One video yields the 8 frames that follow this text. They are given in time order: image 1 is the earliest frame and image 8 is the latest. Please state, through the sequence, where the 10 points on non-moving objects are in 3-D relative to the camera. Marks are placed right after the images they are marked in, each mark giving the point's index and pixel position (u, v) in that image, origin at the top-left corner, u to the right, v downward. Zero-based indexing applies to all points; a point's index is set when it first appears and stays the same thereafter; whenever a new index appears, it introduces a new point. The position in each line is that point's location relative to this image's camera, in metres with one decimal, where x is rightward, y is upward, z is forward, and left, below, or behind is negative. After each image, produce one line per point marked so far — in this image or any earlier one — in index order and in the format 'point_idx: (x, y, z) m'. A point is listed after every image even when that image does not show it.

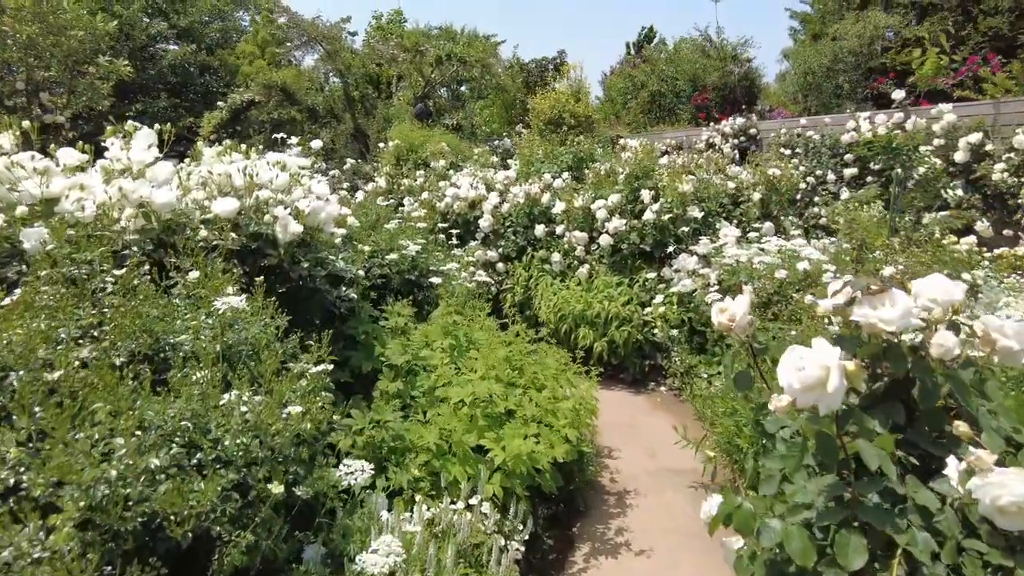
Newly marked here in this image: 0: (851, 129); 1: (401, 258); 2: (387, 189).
0: (+4.5, +2.1, +8.7) m
1: (-0.8, +0.2, +4.6) m
2: (-1.5, +1.2, +8.0) m
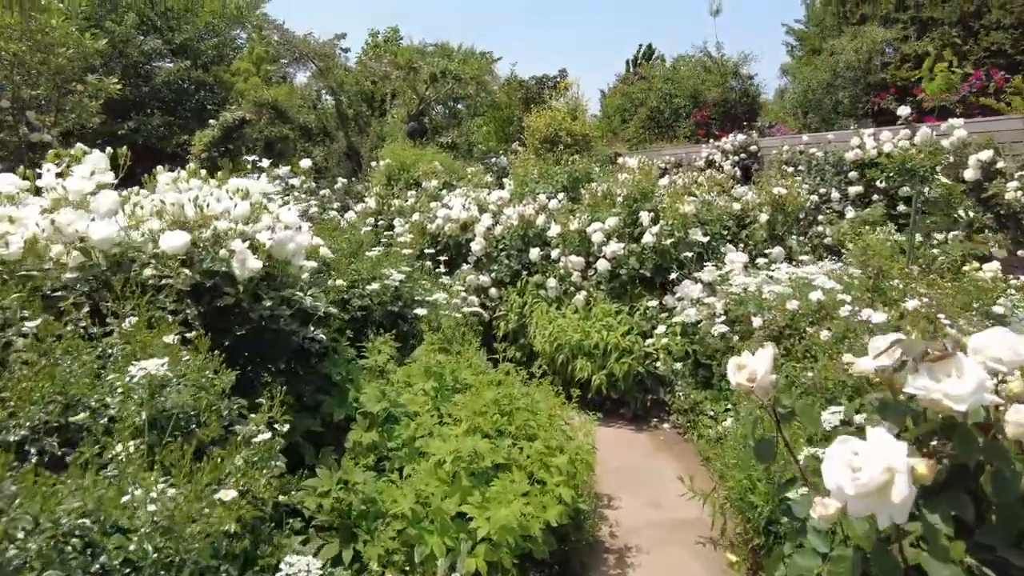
0: (+4.4, +1.8, +8.4) m
1: (-0.9, 0.0, +4.2) m
2: (-1.6, +0.9, +7.7) m
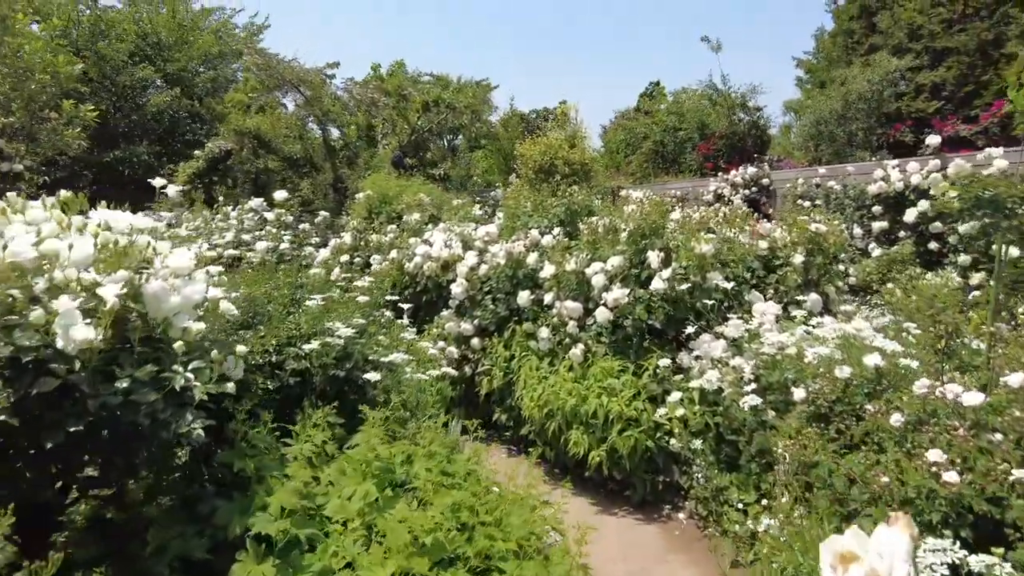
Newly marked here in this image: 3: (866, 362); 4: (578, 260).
0: (+4.3, +1.3, +7.6) m
1: (-1.0, -0.3, +3.4) m
2: (-1.7, +0.4, +6.9) m
3: (+1.8, -0.4, +3.2) m
4: (+0.5, +0.2, +4.8) m
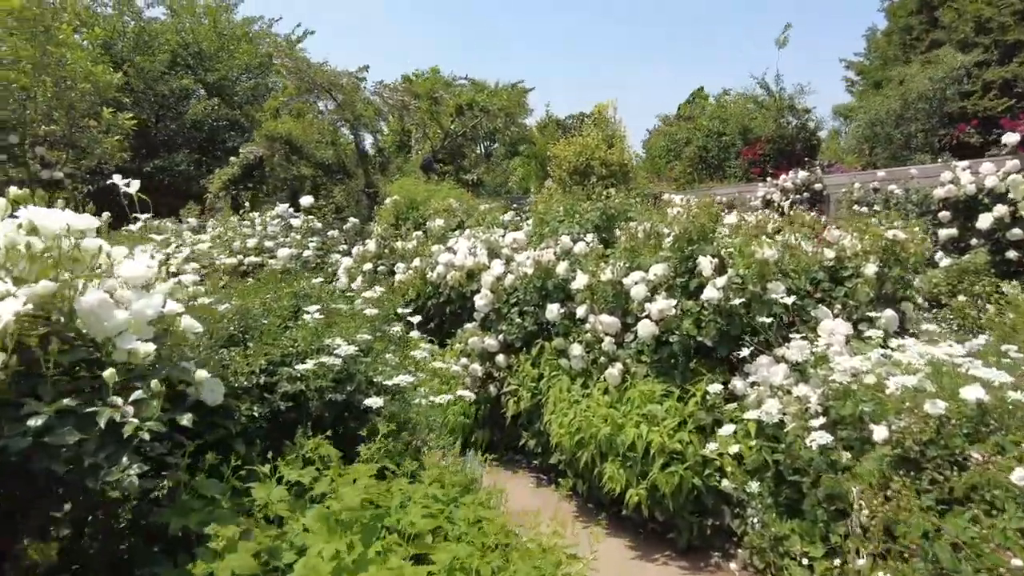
0: (+4.7, +1.1, +6.9) m
1: (-0.9, -0.4, +3.0) m
2: (-1.4, +0.4, +6.5) m
3: (+1.8, -0.4, +2.6) m
4: (+0.7, +0.1, +4.3) m
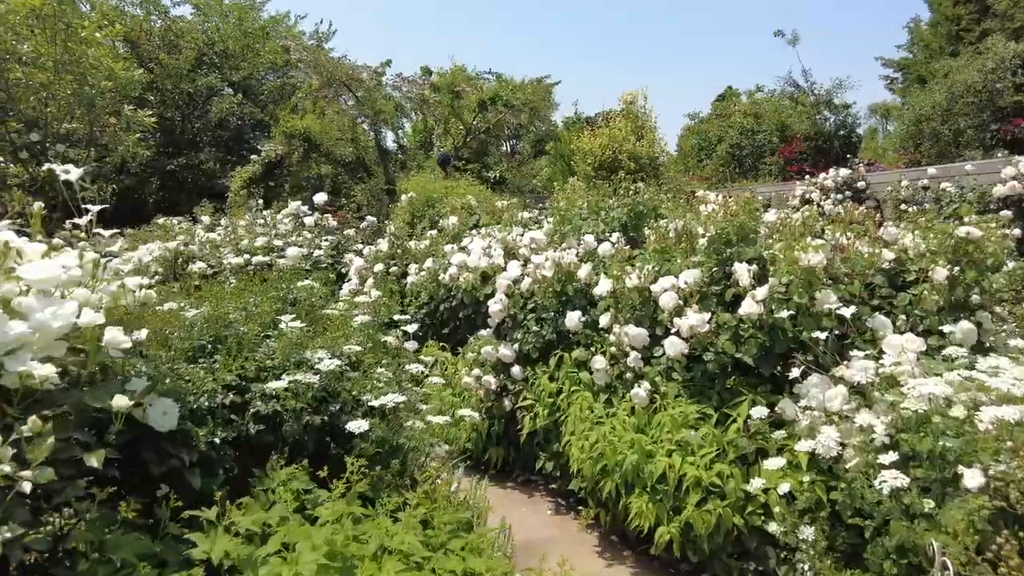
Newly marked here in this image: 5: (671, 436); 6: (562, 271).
0: (+4.9, +1.1, +6.2) m
1: (-0.8, -0.4, +2.6) m
2: (-1.2, +0.3, +6.2) m
3: (+1.9, -0.5, +2.1) m
4: (+0.8, +0.1, +3.8) m
5: (+0.8, -0.7, +3.2) m
6: (+0.3, +0.1, +4.3) m
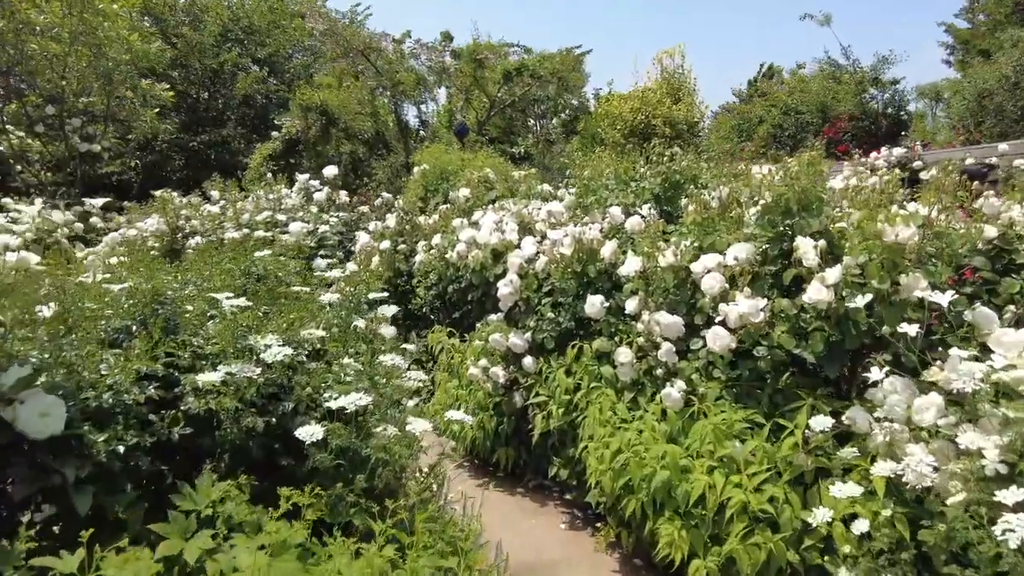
0: (+5.1, +1.2, +5.4) m
1: (-0.9, -0.3, +2.0) m
2: (-1.0, +0.5, +5.6) m
3: (+1.8, -0.4, +1.5) m
4: (+0.8, +0.2, +3.2) m
5: (+0.8, -0.6, +2.6) m
6: (+0.4, +0.2, +3.7) m
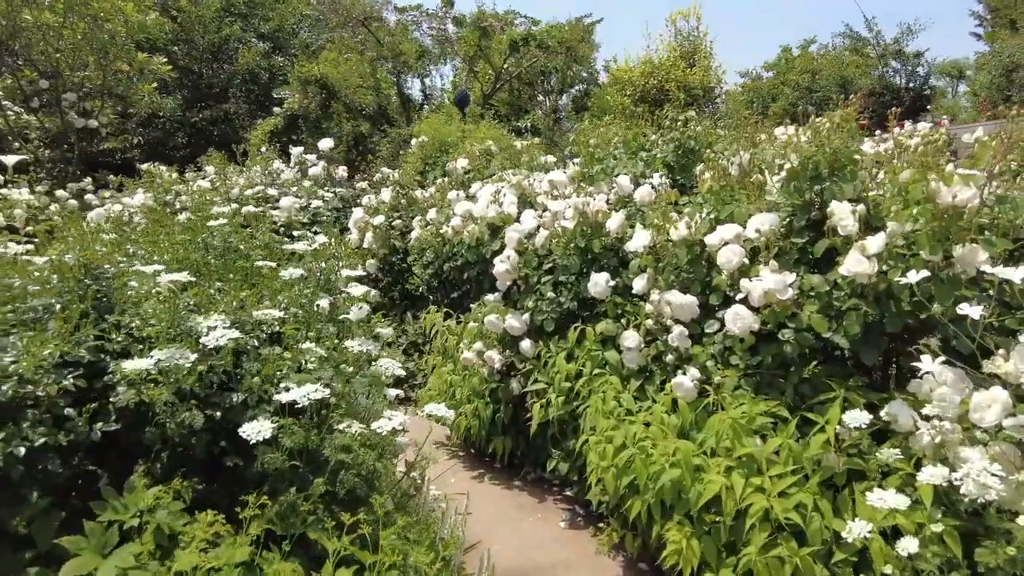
0: (+5.1, +1.3, +5.0) m
1: (-0.9, -0.2, +1.7) m
2: (-1.0, +0.7, +5.3) m
3: (+1.8, -0.4, +1.1) m
4: (+0.8, +0.3, +2.9) m
5: (+0.8, -0.6, +2.3) m
6: (+0.4, +0.4, +3.4) m
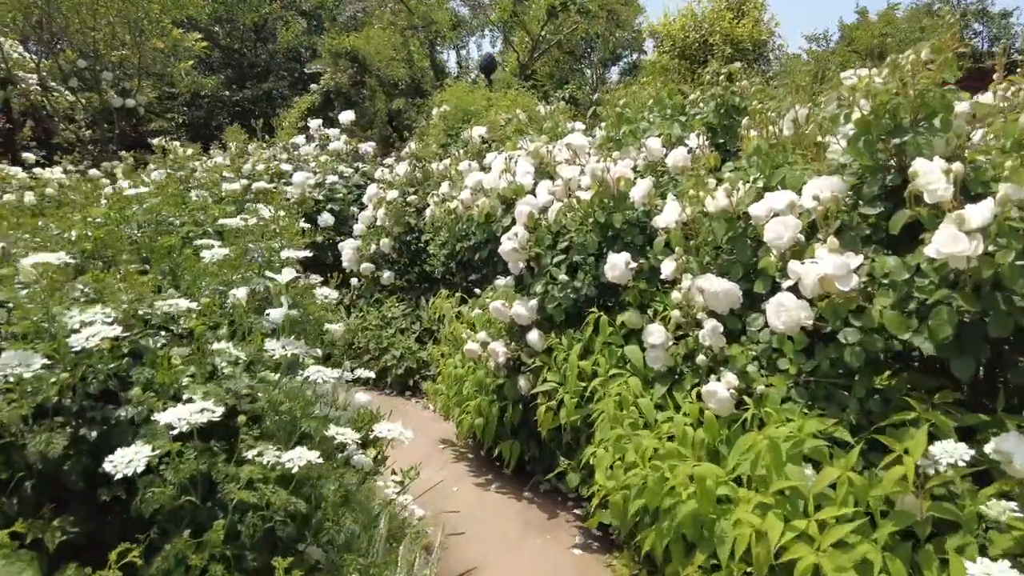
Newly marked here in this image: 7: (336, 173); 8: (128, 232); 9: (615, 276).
0: (+5.2, +1.4, +4.0) m
1: (-1.0, -0.2, +1.3) m
2: (-0.8, +0.8, +4.9) m
3: (+1.6, -0.4, +0.5) m
4: (+0.8, +0.3, +2.3) m
5: (+0.7, -0.5, +1.8) m
6: (+0.4, +0.4, +2.8) m
7: (-1.6, +1.1, +6.0) m
8: (-1.3, +0.3, +2.2) m
9: (+0.4, 0.0, +2.5) m
